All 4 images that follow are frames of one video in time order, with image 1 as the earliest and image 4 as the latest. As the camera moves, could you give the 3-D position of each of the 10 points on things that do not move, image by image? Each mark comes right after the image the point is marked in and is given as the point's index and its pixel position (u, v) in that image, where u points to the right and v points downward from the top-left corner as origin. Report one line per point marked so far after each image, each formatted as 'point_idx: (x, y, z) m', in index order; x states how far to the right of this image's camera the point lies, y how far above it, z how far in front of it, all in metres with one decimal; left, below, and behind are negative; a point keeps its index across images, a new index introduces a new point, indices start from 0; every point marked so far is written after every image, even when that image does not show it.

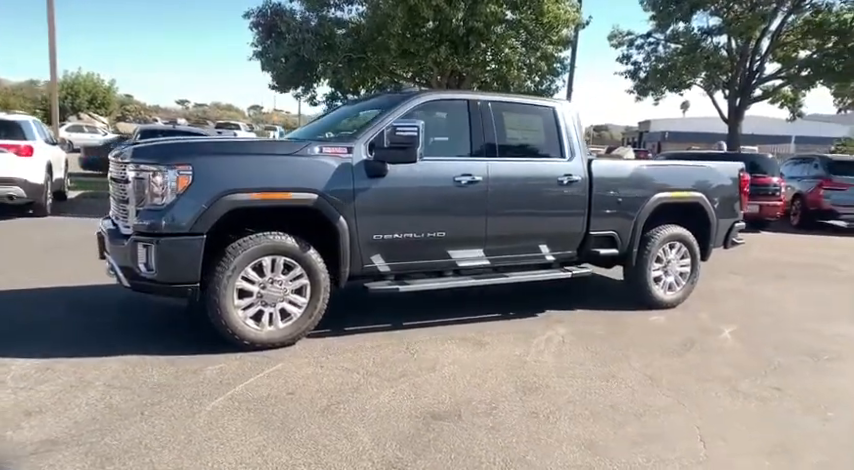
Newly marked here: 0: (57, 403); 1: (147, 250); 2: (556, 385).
0: (-2.1, -0.9, +3.3) m
1: (-1.9, -0.1, +4.1) m
2: (+0.9, -1.0, +4.0) m
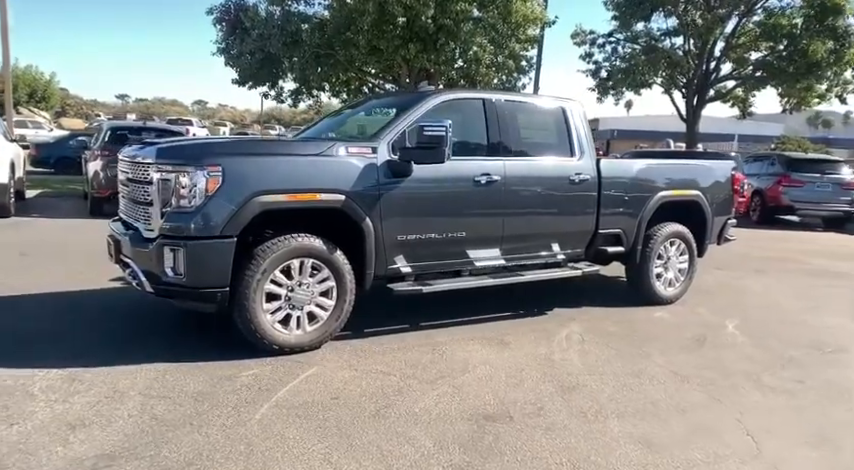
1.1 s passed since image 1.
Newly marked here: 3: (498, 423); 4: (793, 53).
0: (-1.8, -1.0, +3.2) m
1: (-1.7, -0.1, +4.0) m
2: (+1.1, -1.0, +4.1) m
3: (+0.4, -1.1, +3.4) m
4: (+11.8, +6.0, +19.8) m
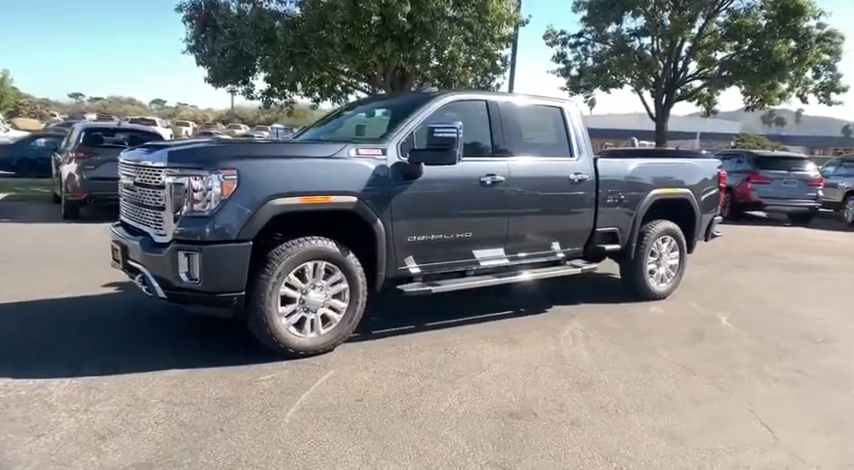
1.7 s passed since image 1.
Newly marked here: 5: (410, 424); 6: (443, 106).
0: (-1.6, -1.0, +3.2) m
1: (-1.5, -0.2, +3.9) m
2: (+1.2, -1.0, +4.2) m
3: (+0.6, -1.1, +3.4) m
4: (+11.0, +6.1, +20.3) m
5: (-0.1, -1.0, +3.3) m
6: (+0.1, +1.1, +5.2) m
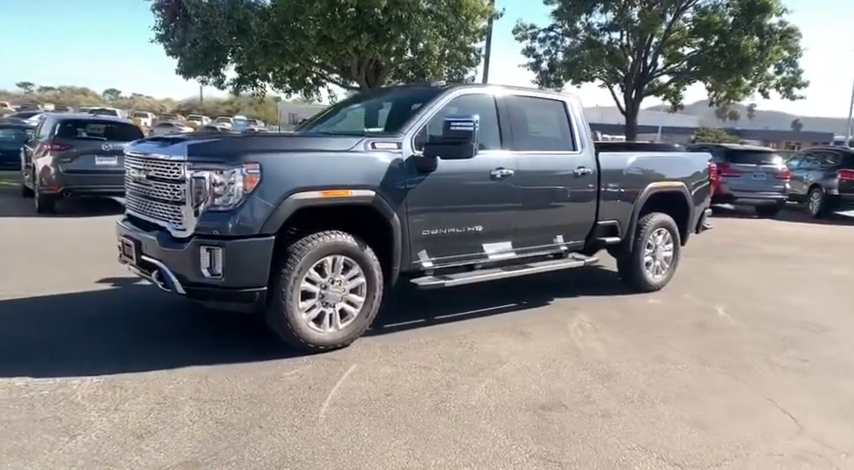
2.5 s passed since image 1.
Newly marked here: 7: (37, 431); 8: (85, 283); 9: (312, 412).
0: (-1.4, -1.0, +3.1) m
1: (-1.4, -0.1, +3.9) m
2: (+1.4, -0.9, +4.3) m
3: (+0.7, -1.0, +3.5) m
4: (+10.3, +6.4, +20.8) m
5: (+0.1, -1.0, +3.3) m
6: (+0.2, +1.2, +5.2) m
7: (-1.9, -1.0, +2.9) m
8: (-3.6, -0.5, +6.2) m
9: (-0.6, -1.0, +3.3) m
